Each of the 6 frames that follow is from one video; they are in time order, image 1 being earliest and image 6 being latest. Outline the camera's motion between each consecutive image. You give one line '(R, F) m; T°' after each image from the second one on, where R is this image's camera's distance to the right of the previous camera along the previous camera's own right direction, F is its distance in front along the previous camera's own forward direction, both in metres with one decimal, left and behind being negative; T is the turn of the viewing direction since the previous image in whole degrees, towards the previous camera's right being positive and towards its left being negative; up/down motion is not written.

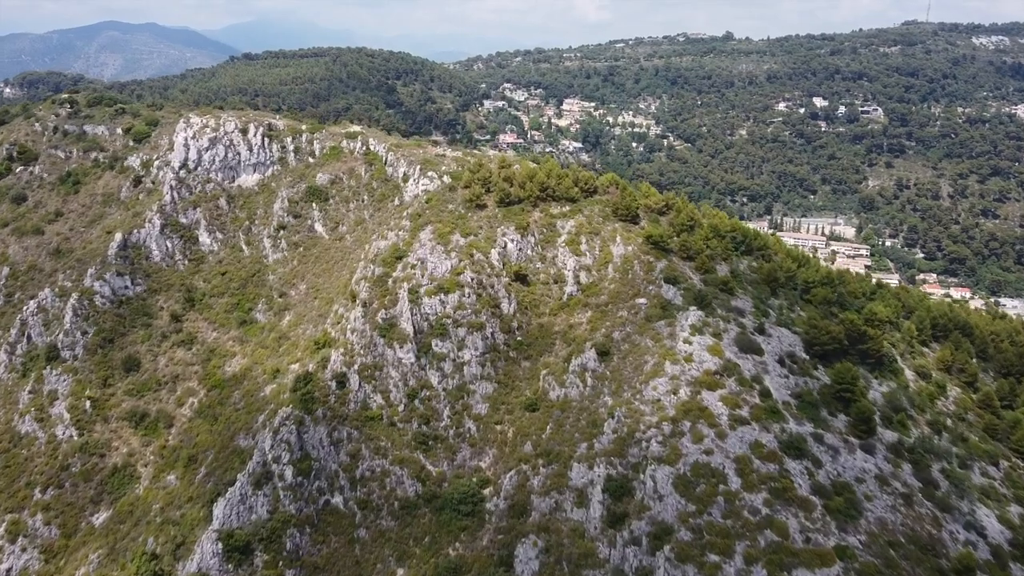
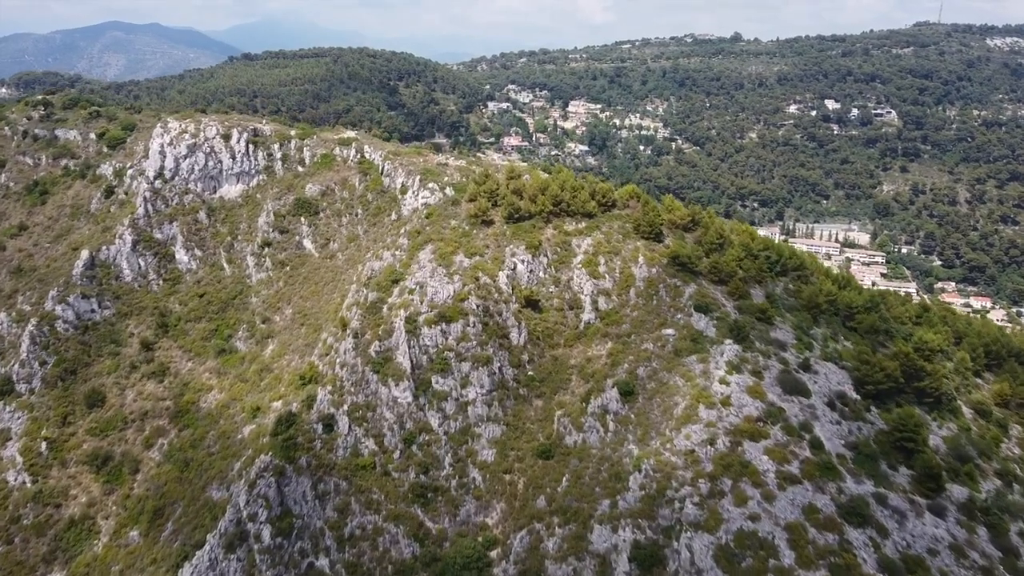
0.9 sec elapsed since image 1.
(-0.4, +5.5) m; 0°
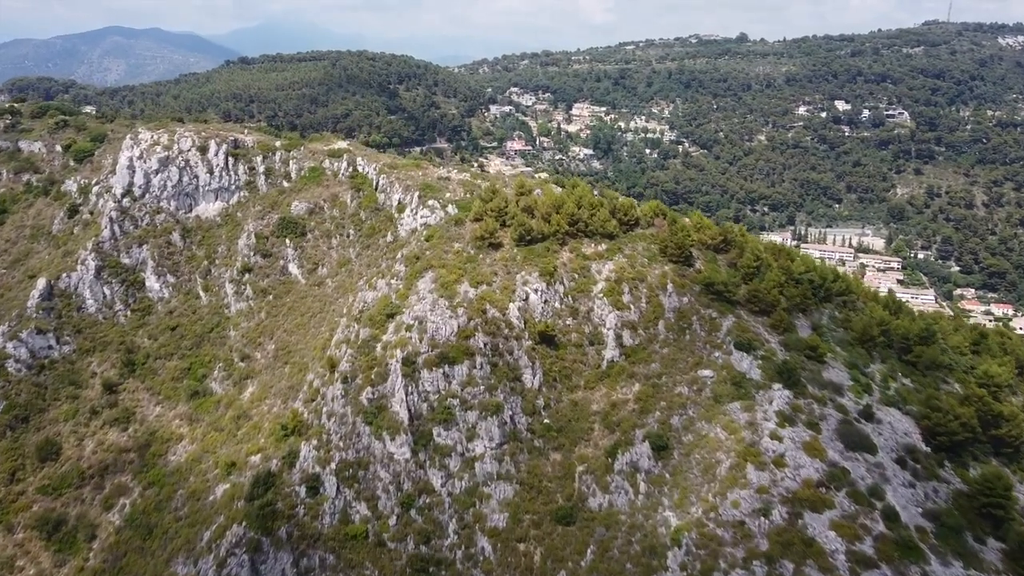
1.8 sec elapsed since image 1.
(-0.5, +5.6) m; 0°
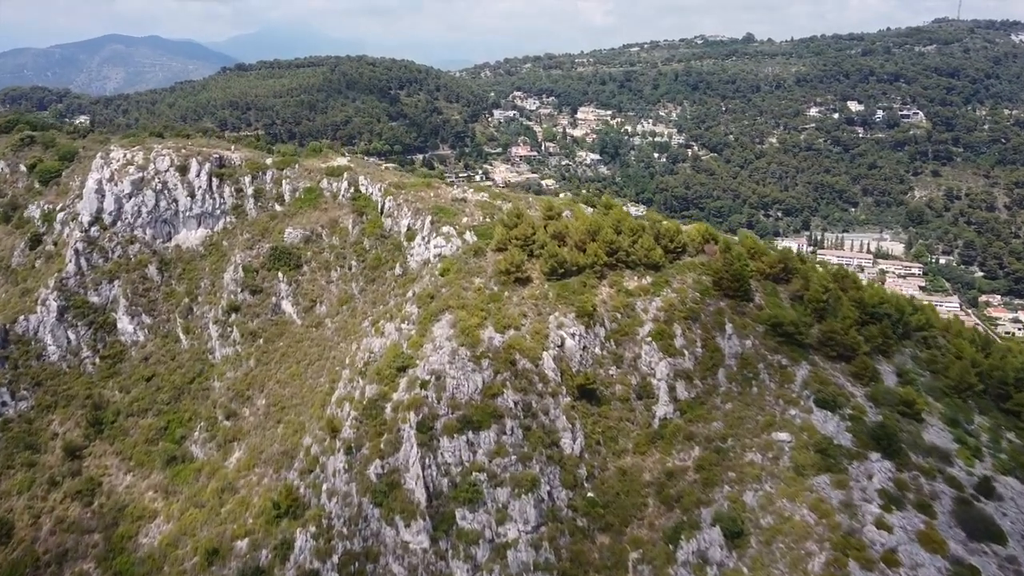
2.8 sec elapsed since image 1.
(-1.3, +6.2) m; 0°
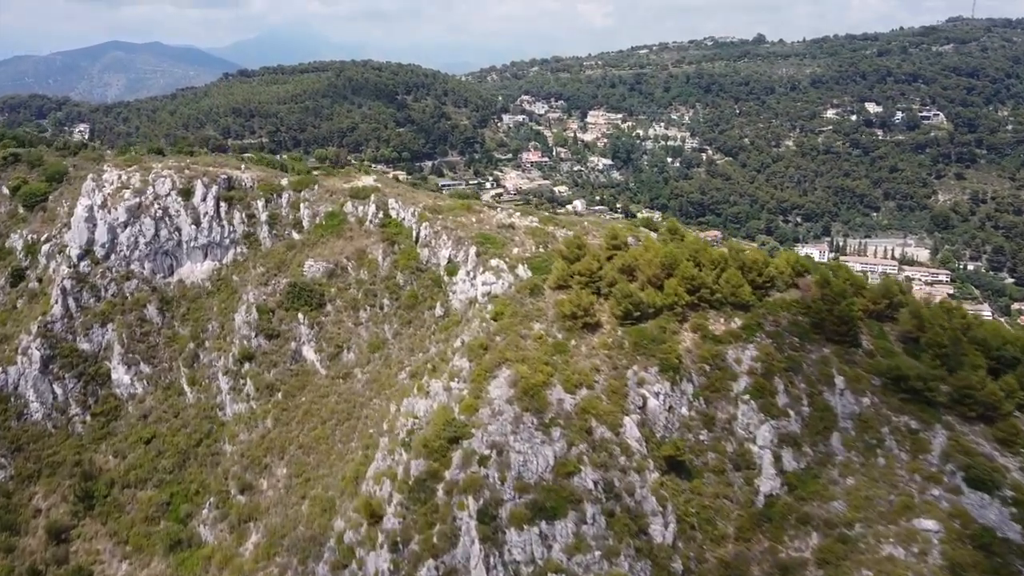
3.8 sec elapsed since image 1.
(-2.5, +5.7) m; 0°
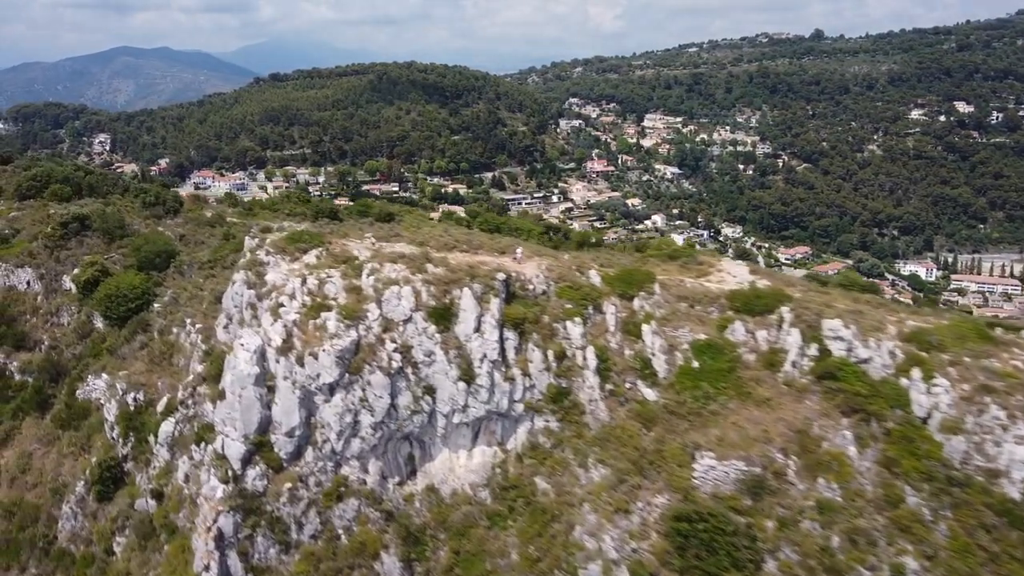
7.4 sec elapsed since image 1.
(-13.6, +18.3) m; -1°
